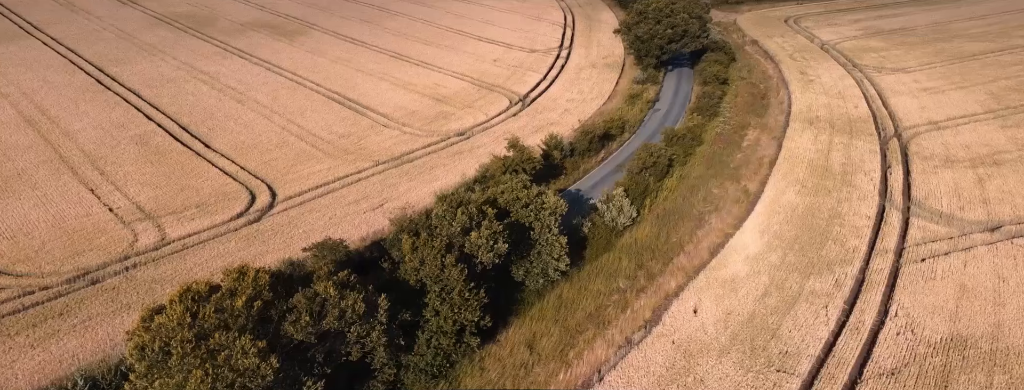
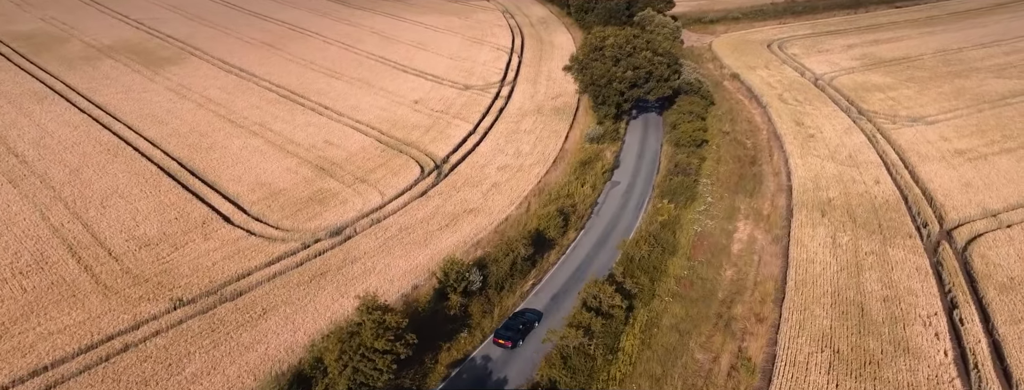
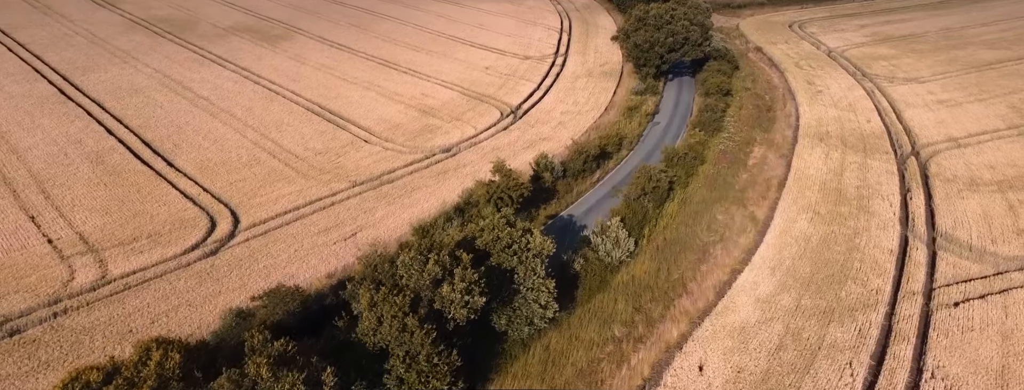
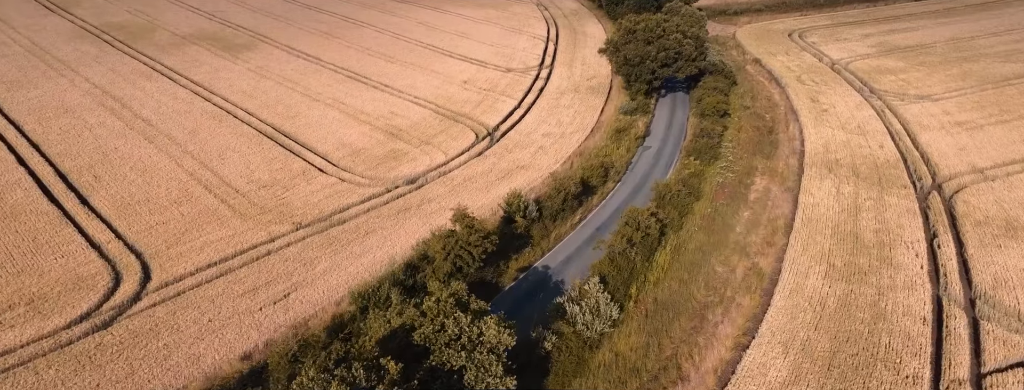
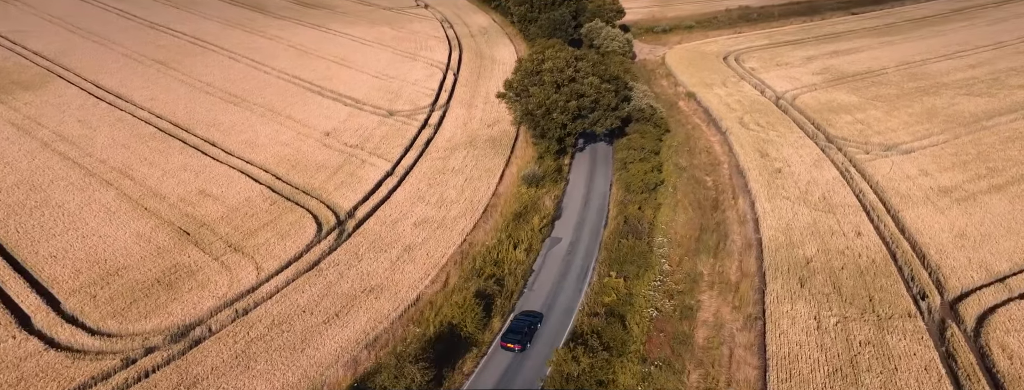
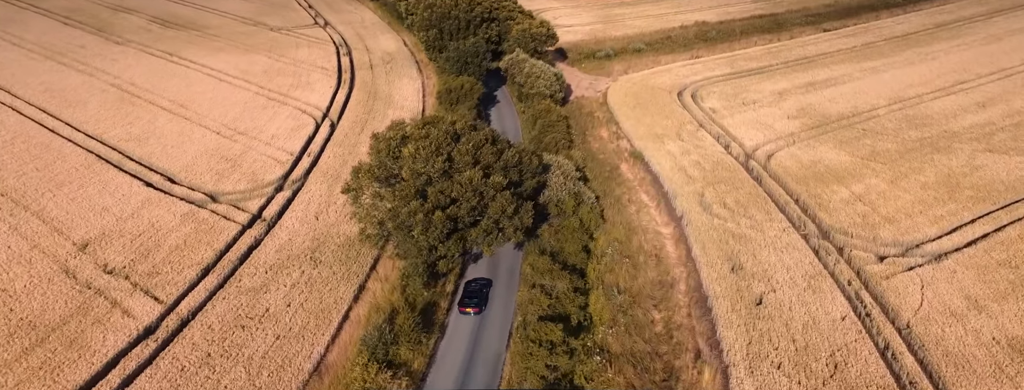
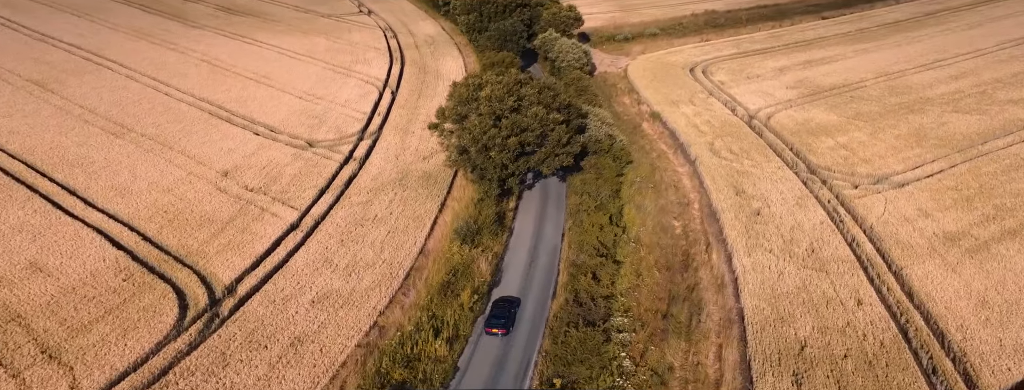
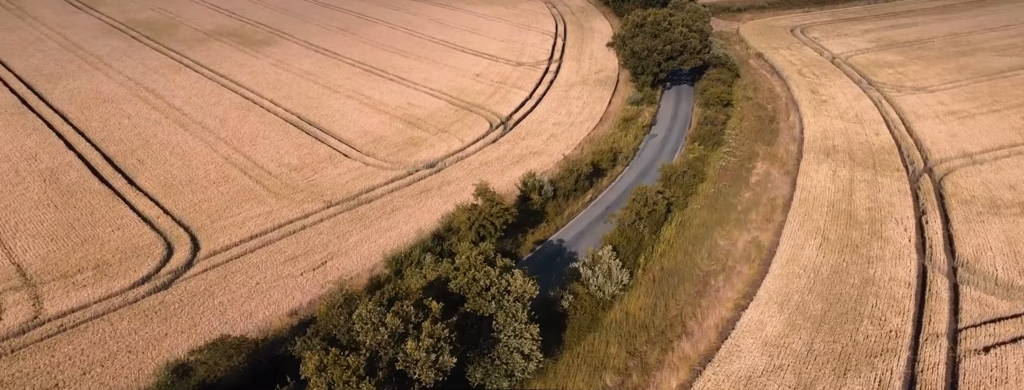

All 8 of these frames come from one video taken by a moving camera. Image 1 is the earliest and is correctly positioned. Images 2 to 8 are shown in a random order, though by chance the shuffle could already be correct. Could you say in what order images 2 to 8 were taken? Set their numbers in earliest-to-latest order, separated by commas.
3, 8, 4, 2, 5, 7, 6
